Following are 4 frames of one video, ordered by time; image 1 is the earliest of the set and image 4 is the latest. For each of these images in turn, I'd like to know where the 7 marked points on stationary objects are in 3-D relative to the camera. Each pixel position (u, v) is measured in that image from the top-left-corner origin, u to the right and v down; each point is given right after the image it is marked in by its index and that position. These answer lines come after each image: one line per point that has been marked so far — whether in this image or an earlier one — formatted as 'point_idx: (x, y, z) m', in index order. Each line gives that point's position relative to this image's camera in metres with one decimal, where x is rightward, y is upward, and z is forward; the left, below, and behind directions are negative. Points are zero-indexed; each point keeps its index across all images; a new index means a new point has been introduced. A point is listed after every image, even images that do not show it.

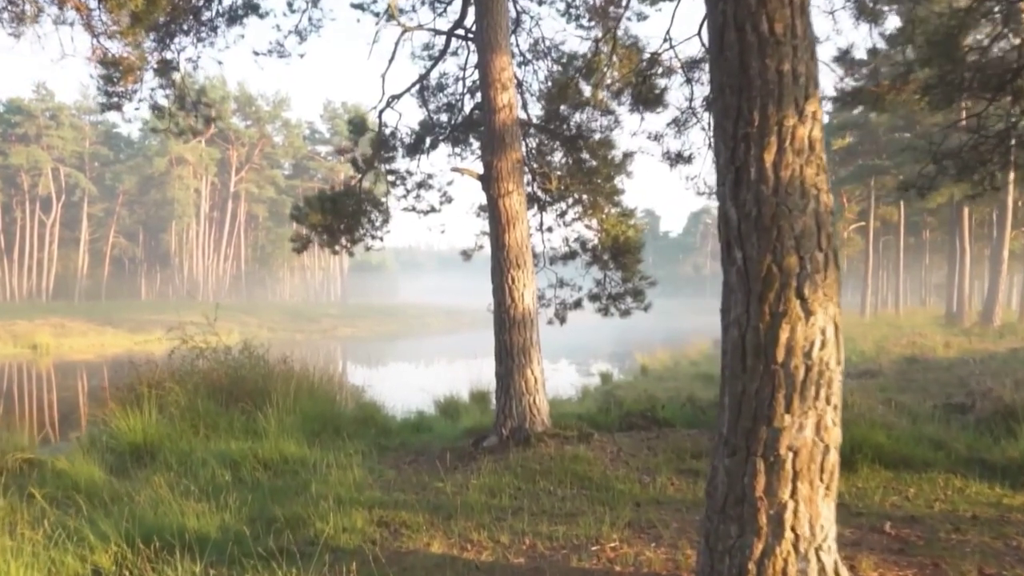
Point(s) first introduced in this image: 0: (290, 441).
0: (-2.1, -1.4, +7.8) m
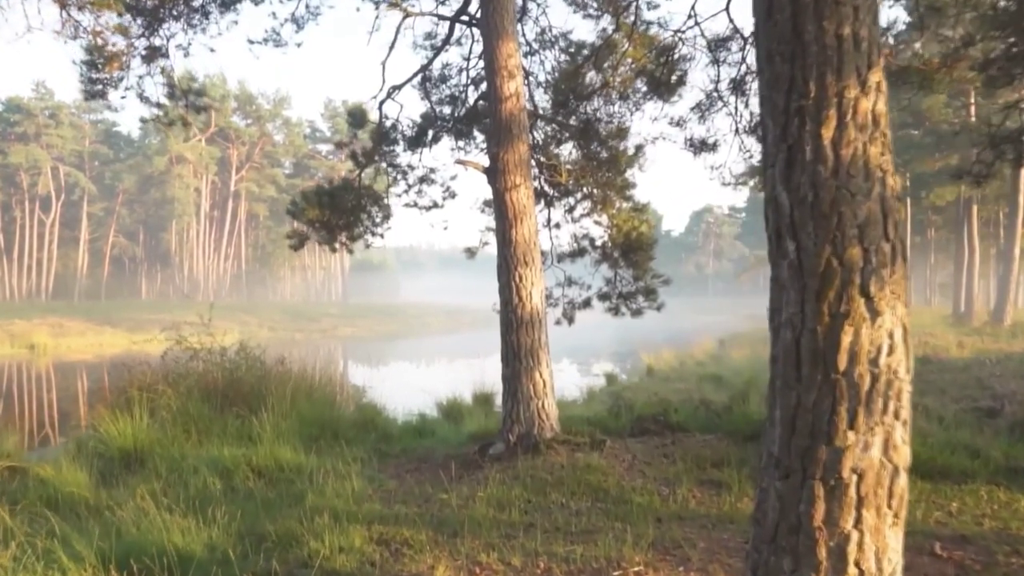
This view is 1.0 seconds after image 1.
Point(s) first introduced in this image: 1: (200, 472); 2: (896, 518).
0: (-2.0, -1.4, +7.4) m
1: (-2.6, -1.5, +6.8) m
2: (+1.1, -0.7, +2.4) m
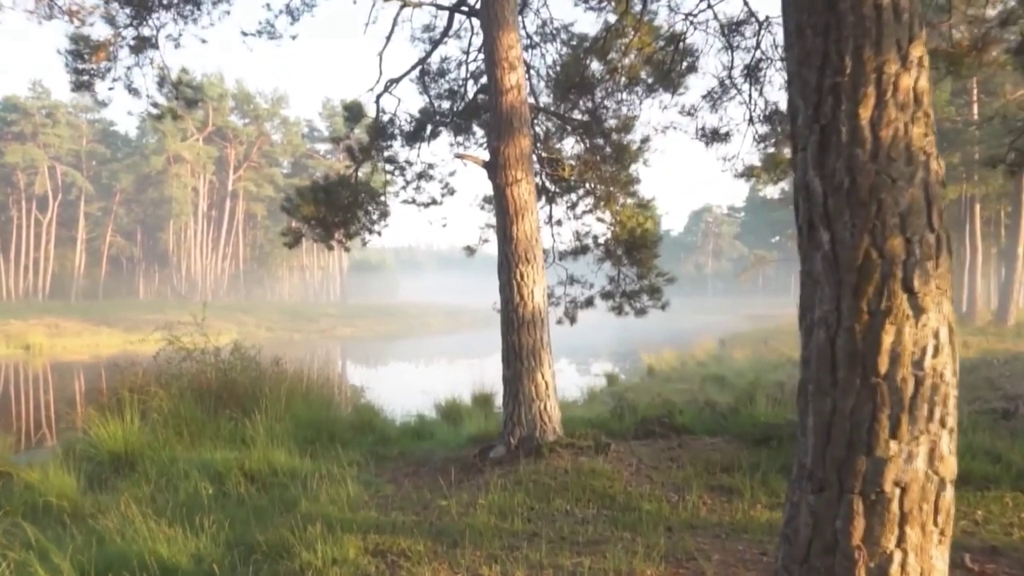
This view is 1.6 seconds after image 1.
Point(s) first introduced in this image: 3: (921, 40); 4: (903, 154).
0: (-2.0, -1.4, +7.2) m
1: (-2.6, -1.5, +6.6) m
2: (+1.1, -0.7, +2.2) m
3: (+1.1, +0.7, +2.3) m
4: (+1.0, +0.4, +2.2) m
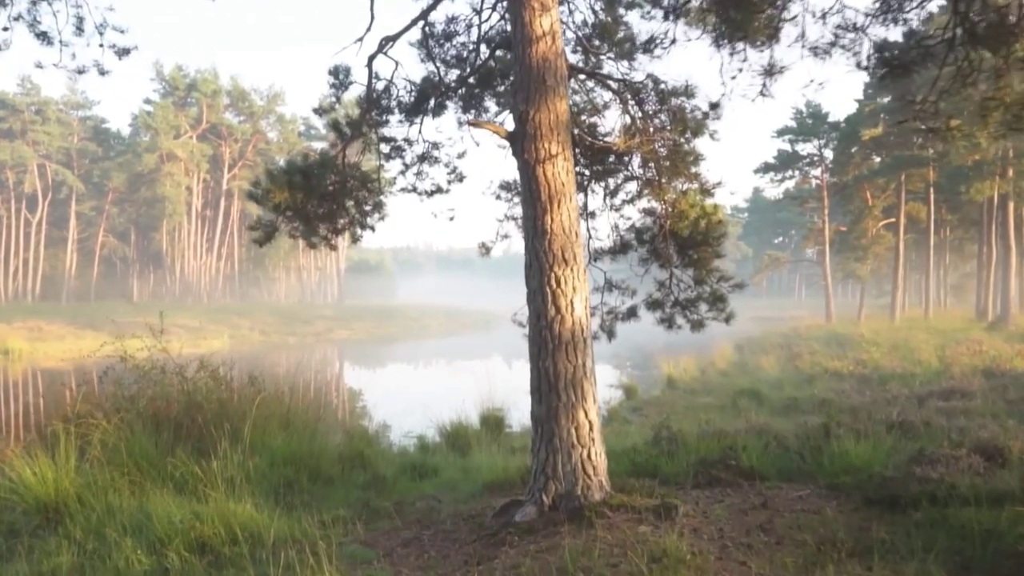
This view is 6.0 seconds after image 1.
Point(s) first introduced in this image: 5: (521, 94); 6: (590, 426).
0: (-1.8, -1.5, +5.6) m
1: (-2.4, -1.6, +5.0) m
2: (+1.3, -0.7, +0.6) m
3: (+1.3, +0.6, +0.7) m
4: (+1.3, +0.3, +0.6) m
5: (+0.1, +1.2, +5.2) m
6: (+0.5, -0.8, +5.0) m
